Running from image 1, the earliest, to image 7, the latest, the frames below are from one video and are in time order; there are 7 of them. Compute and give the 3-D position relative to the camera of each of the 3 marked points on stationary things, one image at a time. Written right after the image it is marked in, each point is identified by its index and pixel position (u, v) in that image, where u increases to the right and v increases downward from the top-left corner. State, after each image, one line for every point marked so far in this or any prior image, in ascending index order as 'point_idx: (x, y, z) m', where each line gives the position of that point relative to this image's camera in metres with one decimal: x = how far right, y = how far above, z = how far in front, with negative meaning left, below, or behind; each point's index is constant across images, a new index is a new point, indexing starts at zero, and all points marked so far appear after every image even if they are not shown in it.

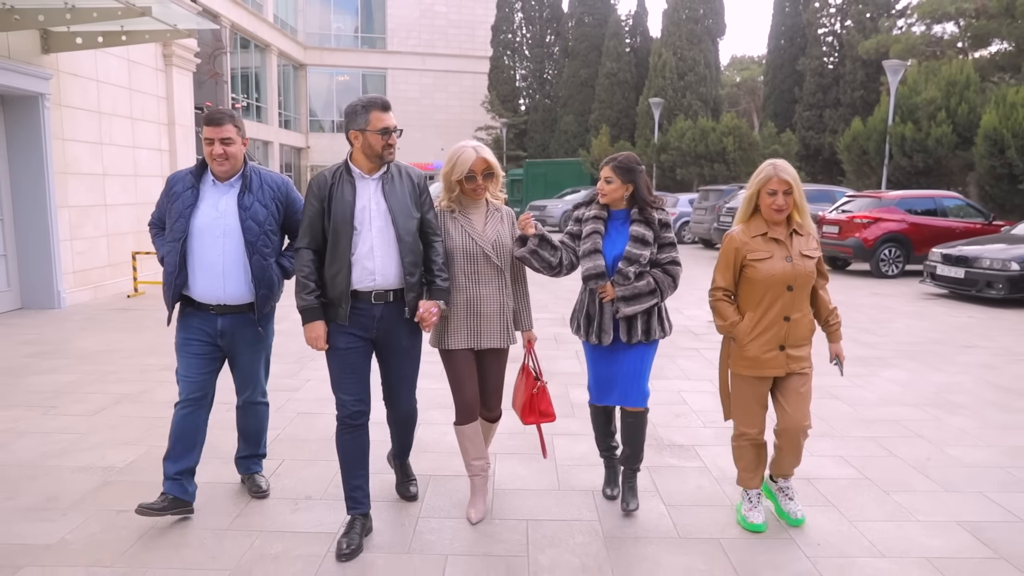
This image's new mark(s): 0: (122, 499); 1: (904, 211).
0: (-1.8, -1.0, +3.6) m
1: (+6.7, +1.3, +13.1) m
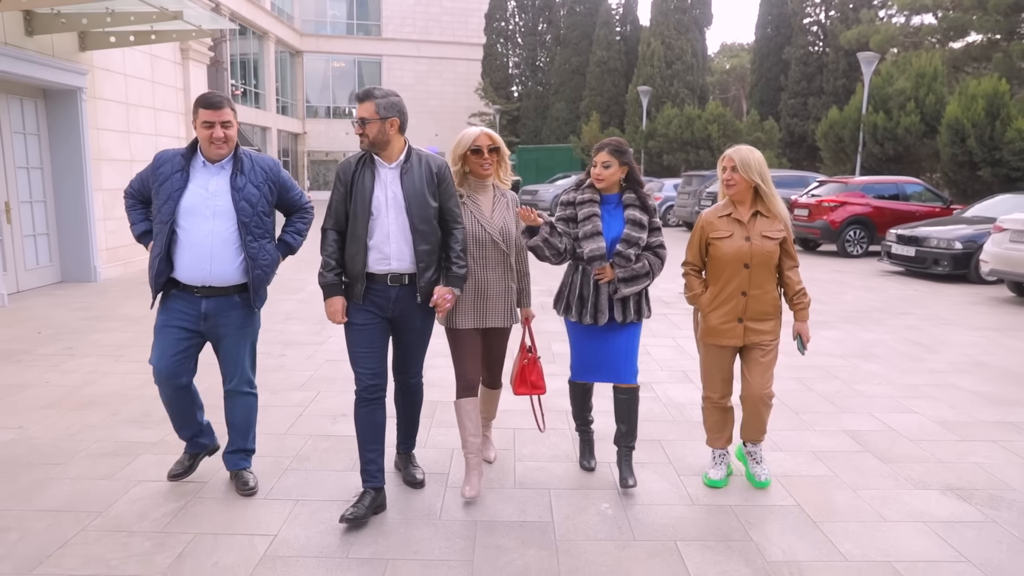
0: (-1.9, -0.8, +4.6) m
1: (+6.6, +1.7, +14.2) m
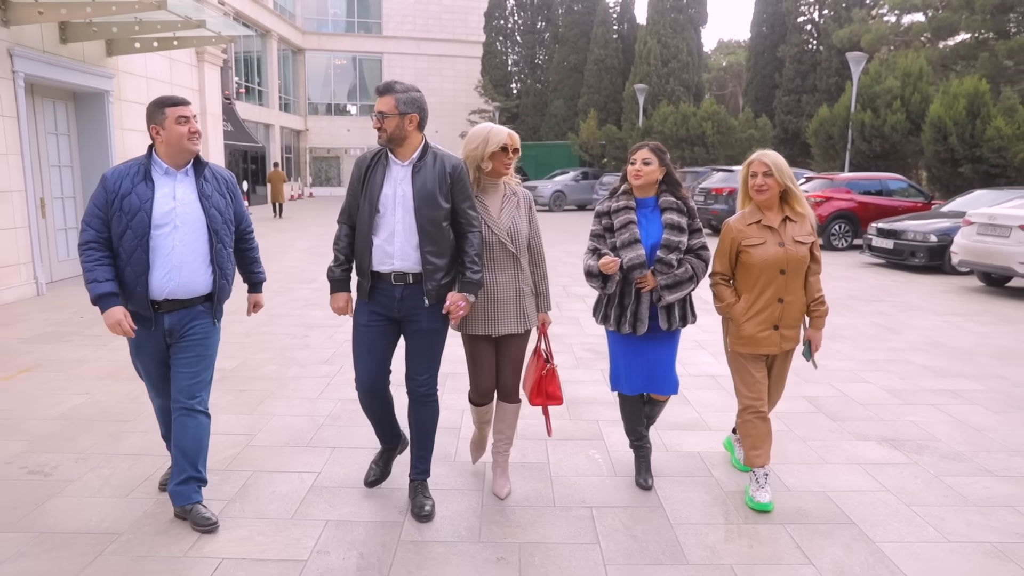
0: (-1.8, -0.7, +5.2) m
1: (+6.6, +1.9, +14.8) m
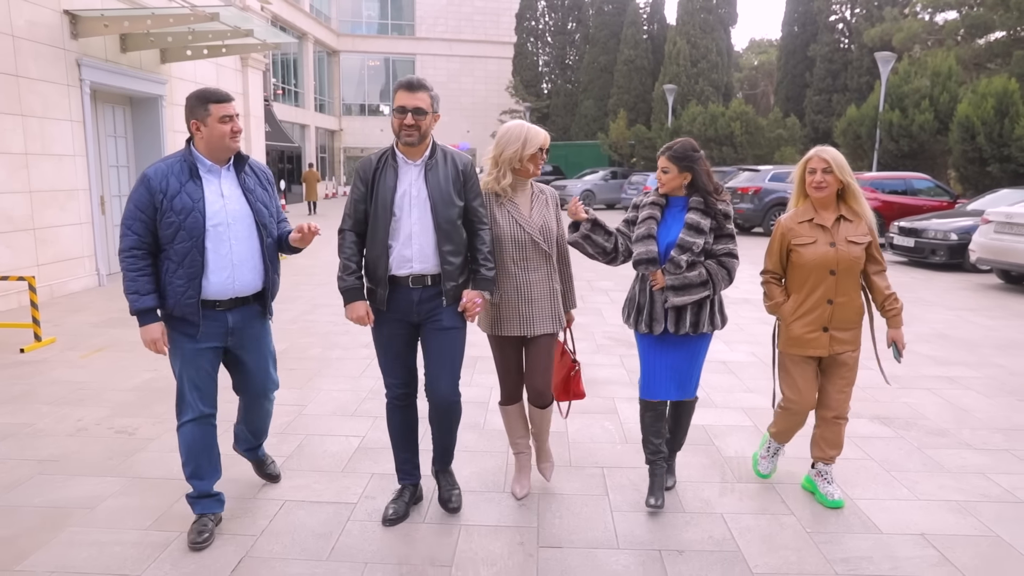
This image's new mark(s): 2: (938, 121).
0: (-1.7, -0.6, +5.8) m
1: (+7.2, +1.9, +15.0) m
2: (+10.9, +4.3, +19.5) m
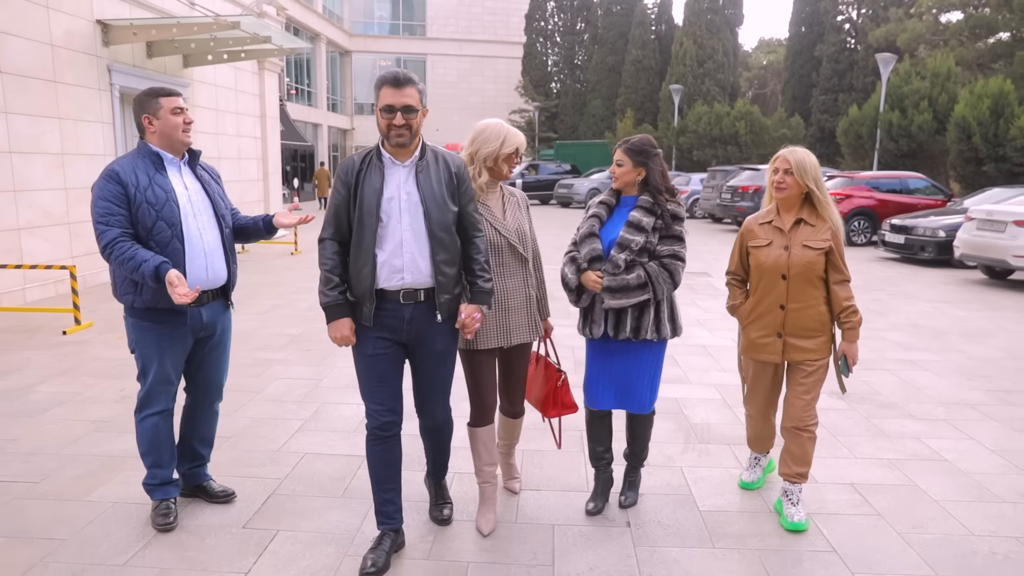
0: (-1.7, -0.5, +6.4) m
1: (+7.3, +2.0, +15.5) m
2: (+11.0, +4.3, +19.9) m
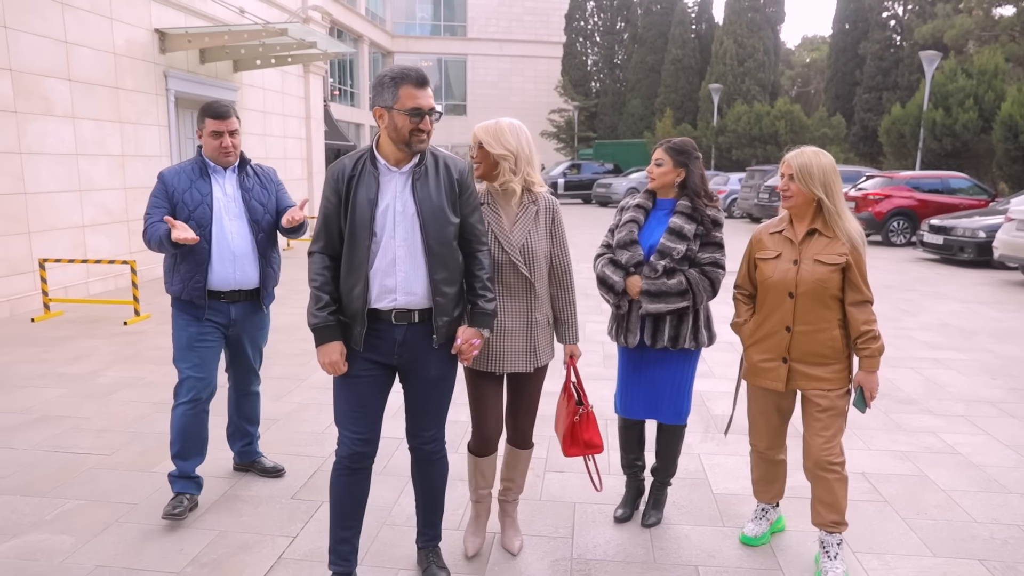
0: (-1.4, -0.4, +6.7) m
1: (+8.0, +2.0, +15.3) m
2: (+12.0, +4.3, +19.5) m
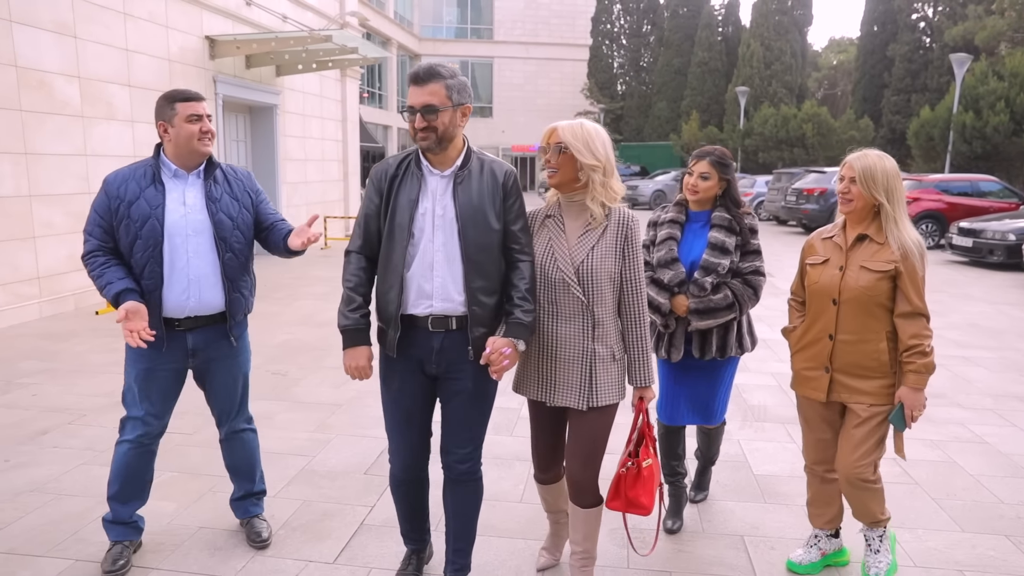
0: (-1.1, -0.4, +7.0) m
1: (+8.6, +1.9, +15.4) m
2: (+12.8, +4.2, +19.5) m
